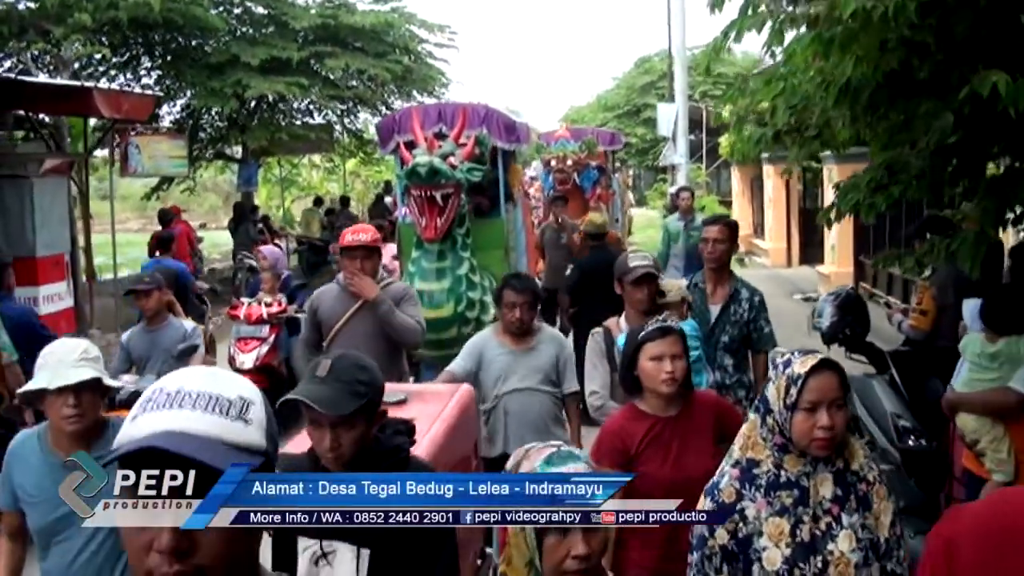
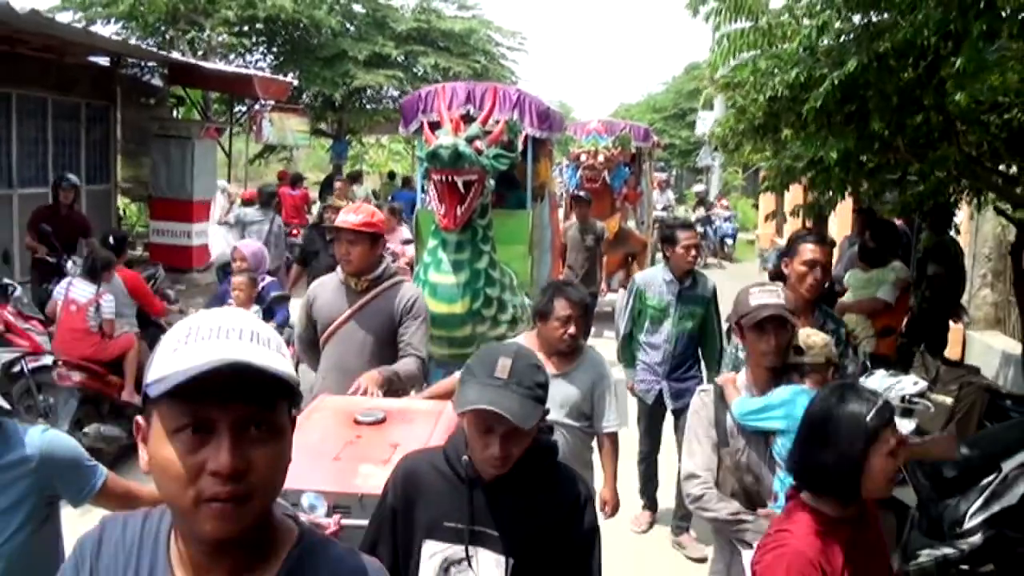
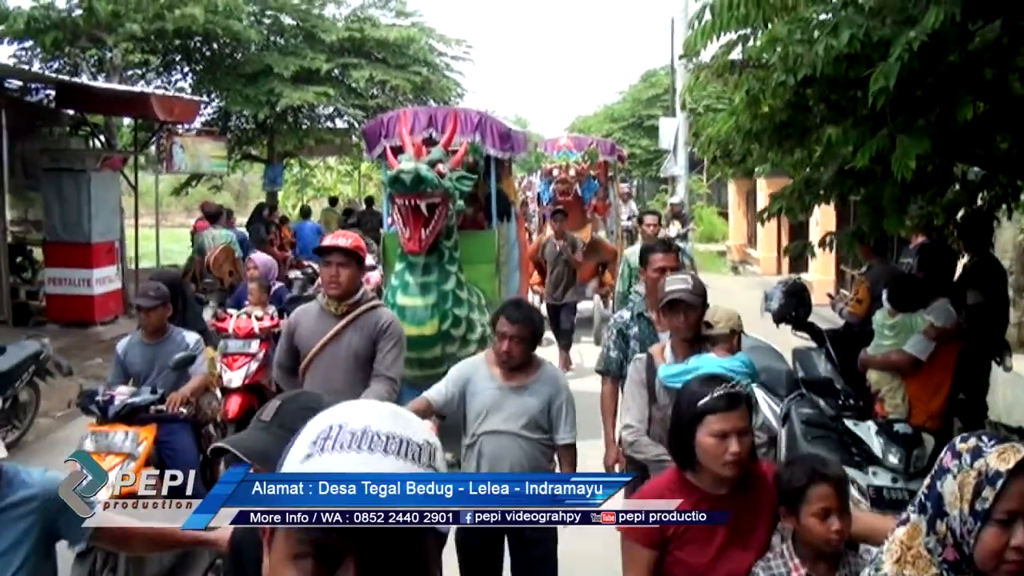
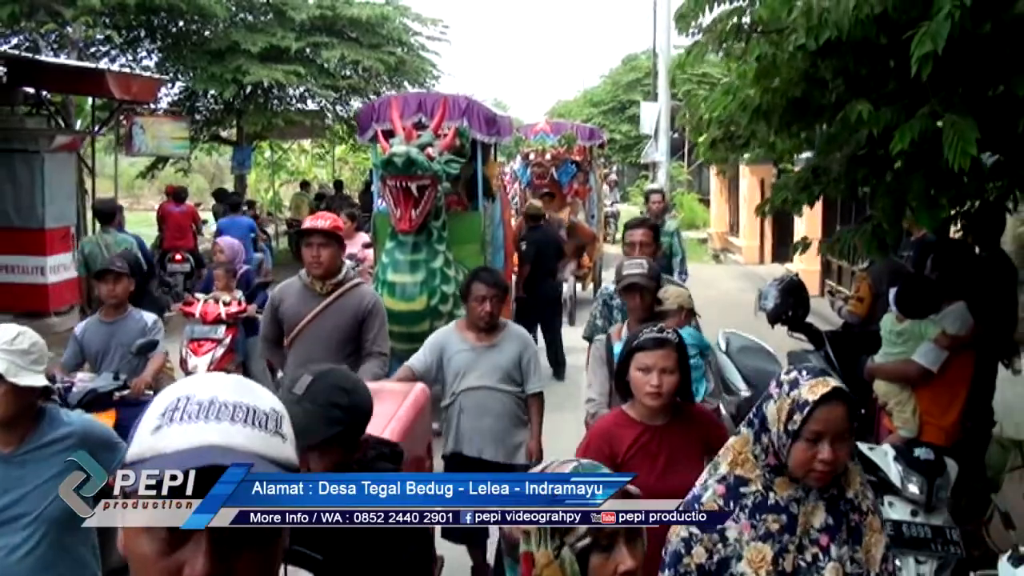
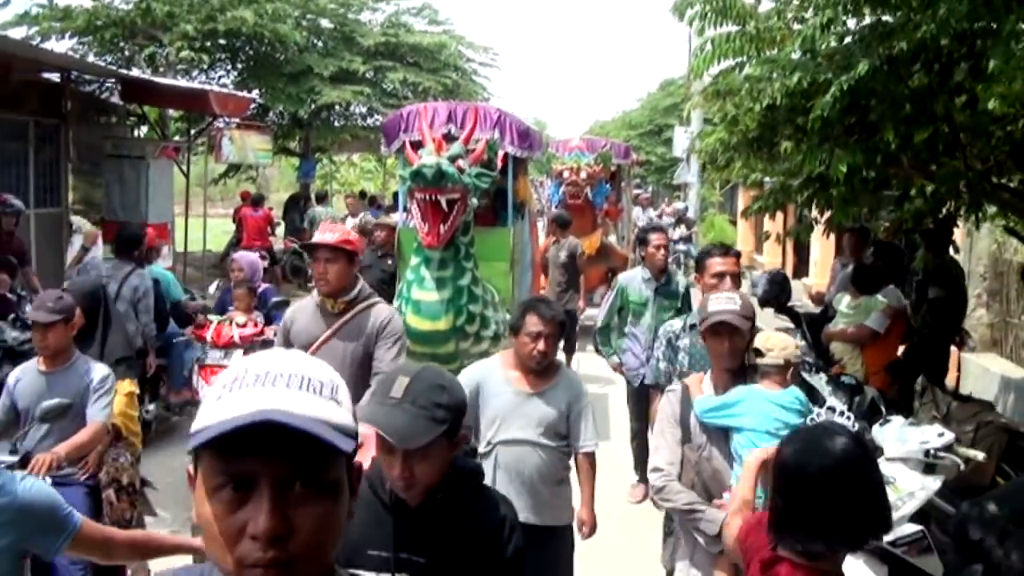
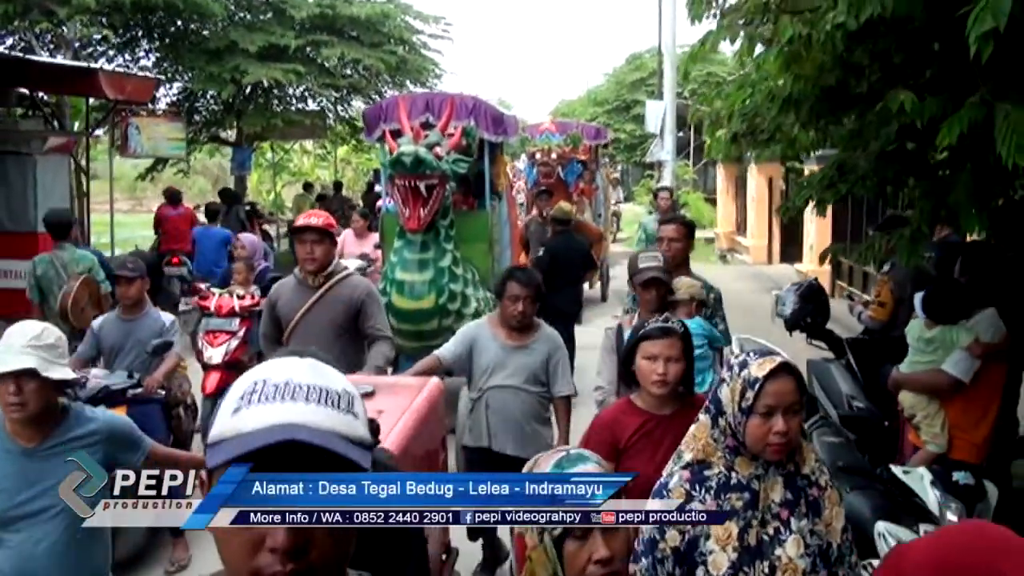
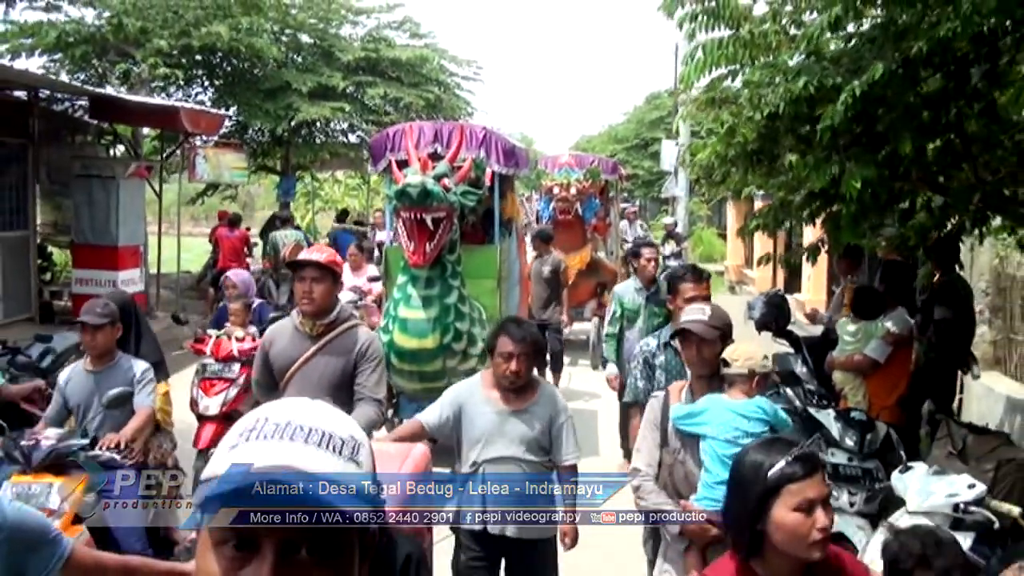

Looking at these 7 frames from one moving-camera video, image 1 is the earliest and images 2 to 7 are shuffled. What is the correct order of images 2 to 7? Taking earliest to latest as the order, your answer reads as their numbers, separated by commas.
6, 4, 3, 7, 5, 2
